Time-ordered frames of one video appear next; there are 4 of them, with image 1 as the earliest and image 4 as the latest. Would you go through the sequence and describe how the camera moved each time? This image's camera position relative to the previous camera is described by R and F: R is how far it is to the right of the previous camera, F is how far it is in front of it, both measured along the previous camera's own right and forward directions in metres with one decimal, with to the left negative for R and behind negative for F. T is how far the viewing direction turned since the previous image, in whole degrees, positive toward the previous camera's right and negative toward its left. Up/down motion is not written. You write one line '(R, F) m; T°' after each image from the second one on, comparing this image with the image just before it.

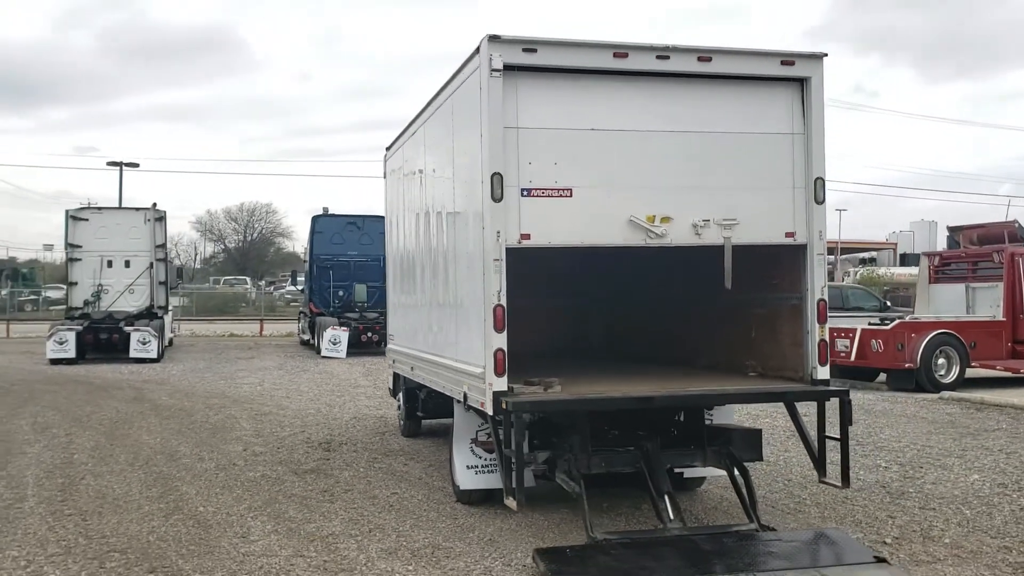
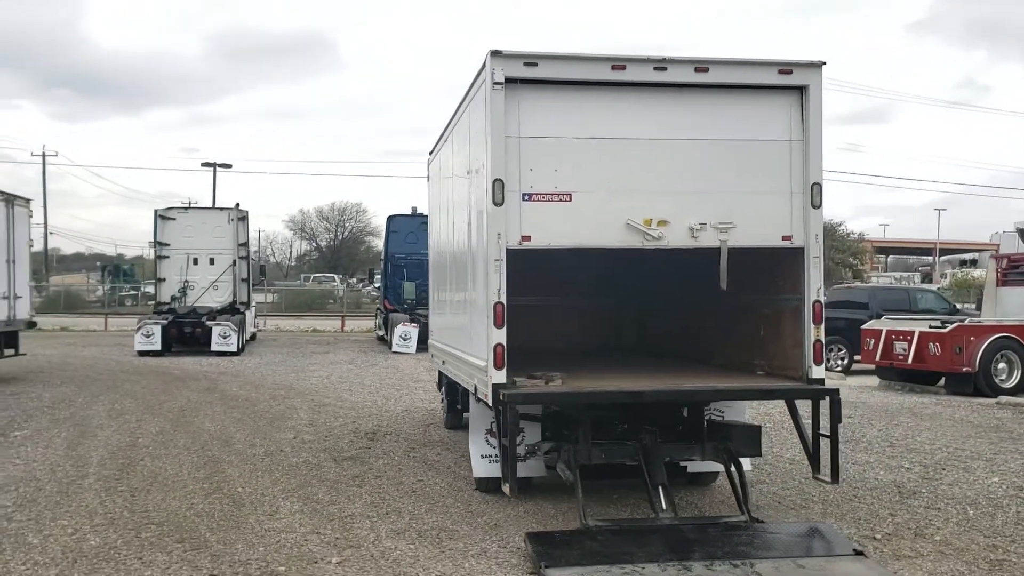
(+0.6, -0.3) m; -6°
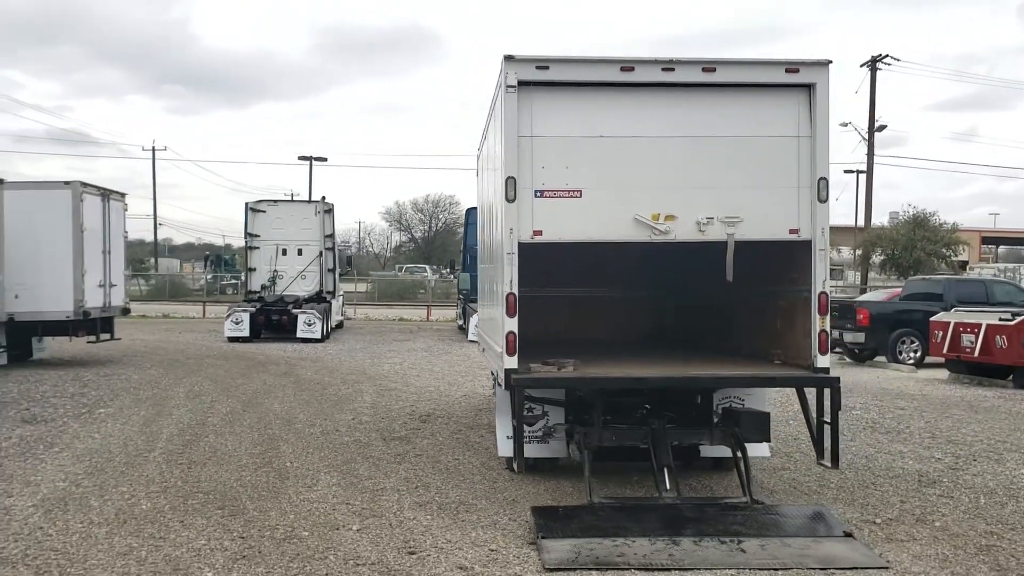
(+0.6, -0.4) m; -6°
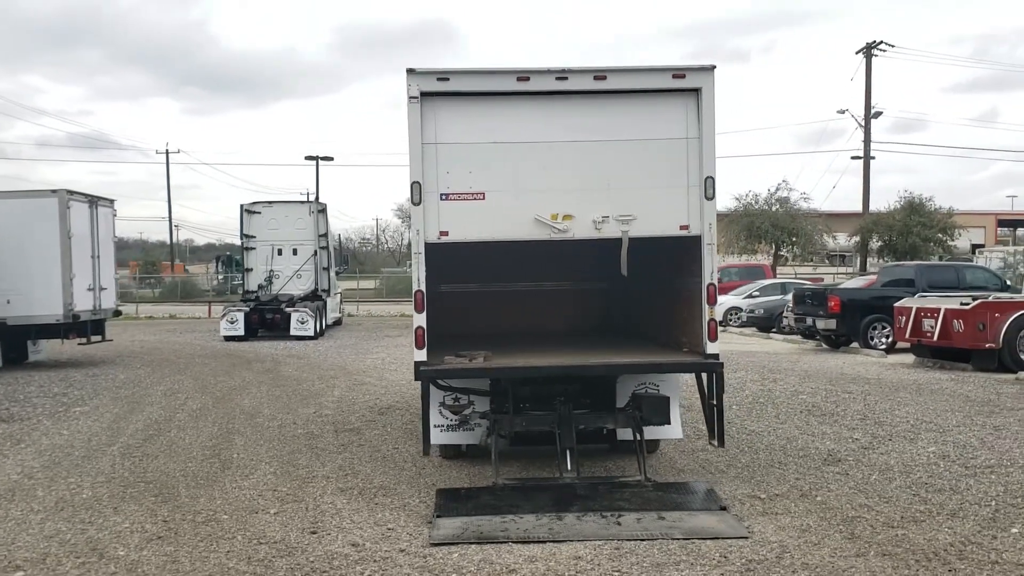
(+0.9, -0.4) m; -1°
